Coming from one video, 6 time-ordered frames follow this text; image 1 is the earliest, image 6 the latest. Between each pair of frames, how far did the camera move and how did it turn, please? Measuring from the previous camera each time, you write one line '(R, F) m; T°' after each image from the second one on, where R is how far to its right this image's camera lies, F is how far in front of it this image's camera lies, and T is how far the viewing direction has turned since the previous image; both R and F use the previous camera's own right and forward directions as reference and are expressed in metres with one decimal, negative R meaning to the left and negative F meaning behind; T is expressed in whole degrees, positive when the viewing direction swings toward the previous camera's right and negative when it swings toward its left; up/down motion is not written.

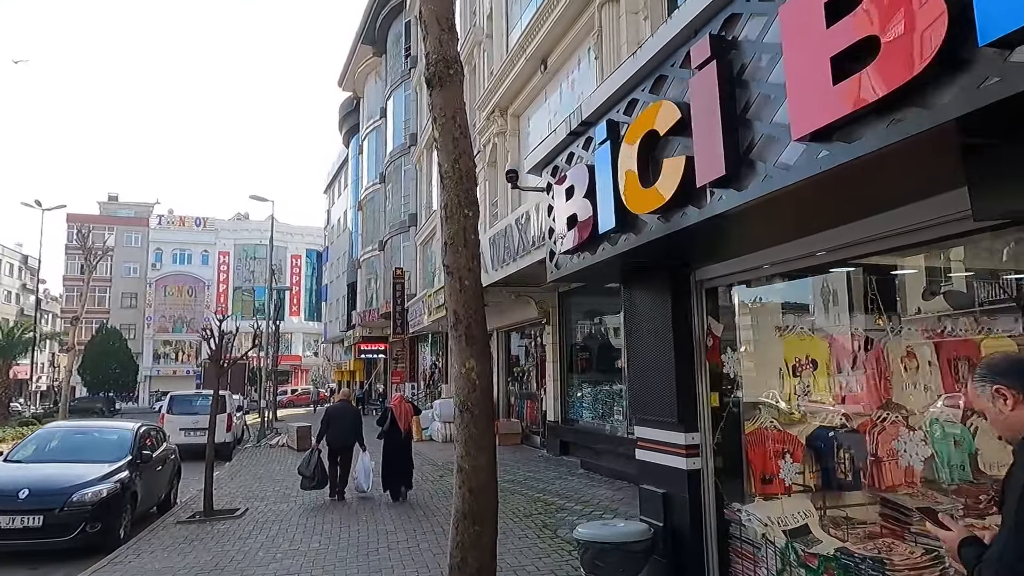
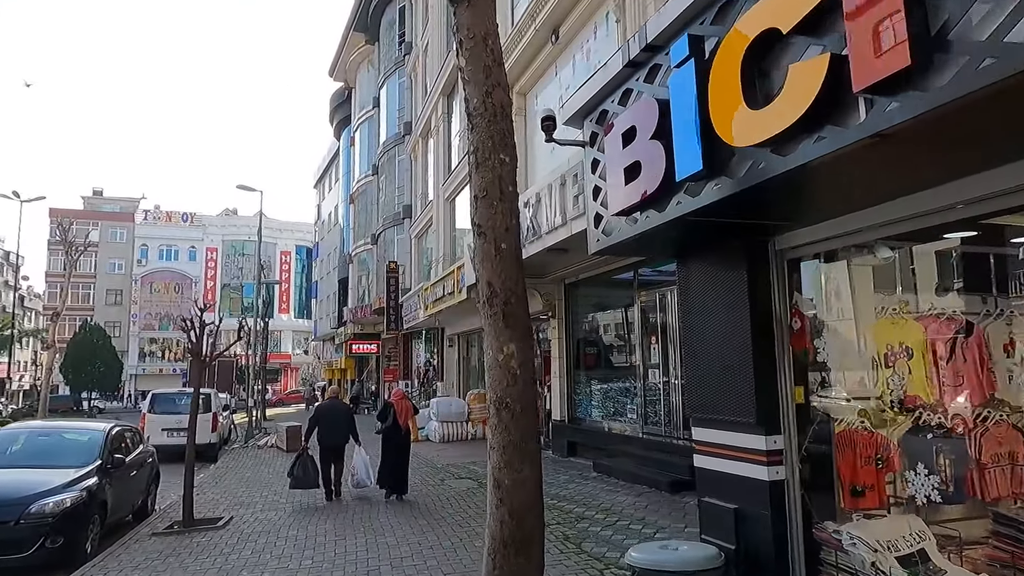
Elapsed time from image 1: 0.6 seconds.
(-0.3, +0.8) m; +1°
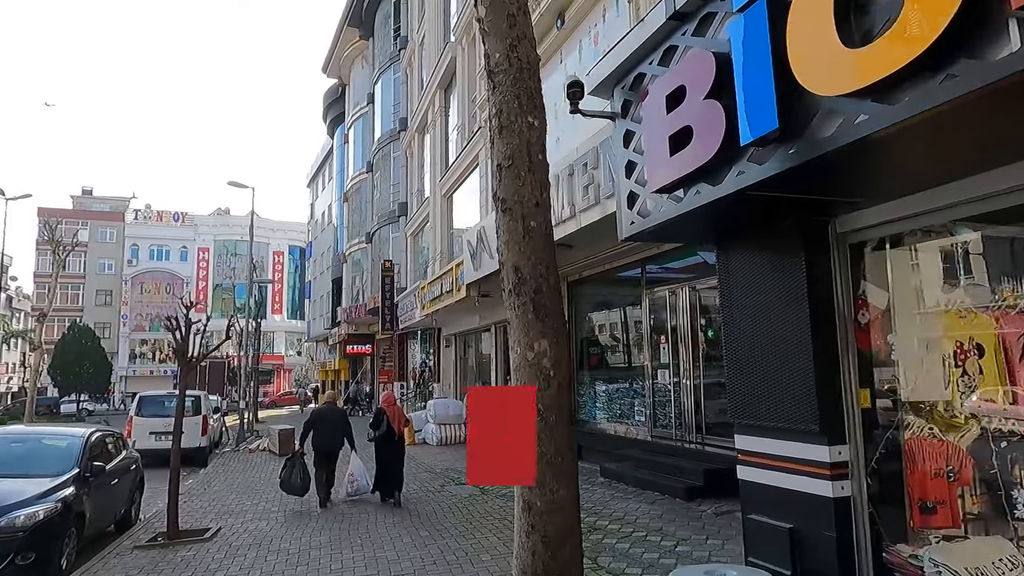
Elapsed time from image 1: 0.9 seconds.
(-0.1, +0.4) m; +1°
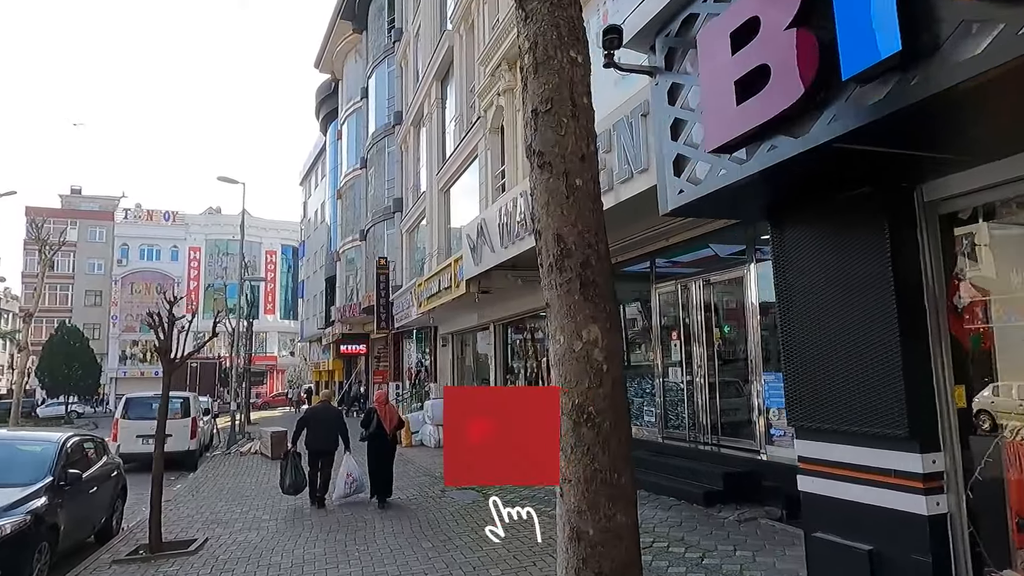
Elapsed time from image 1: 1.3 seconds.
(-0.1, +0.5) m; +1°
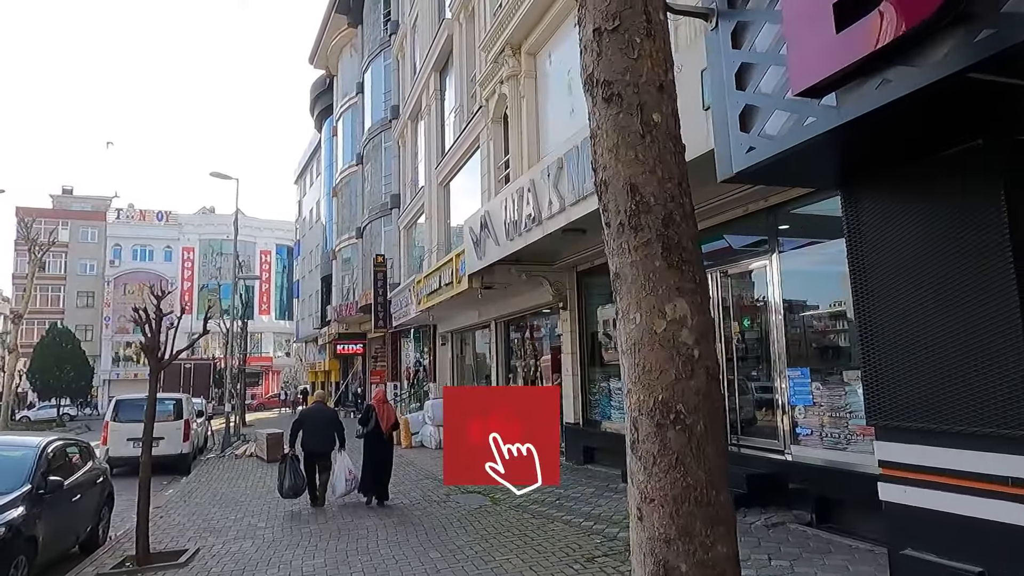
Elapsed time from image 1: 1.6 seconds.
(-0.2, +0.4) m; 0°
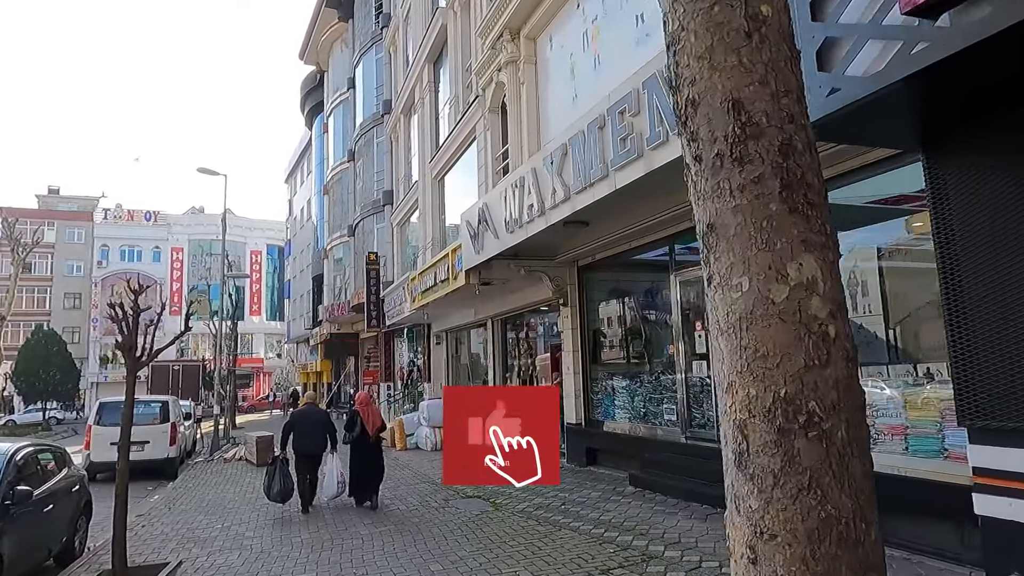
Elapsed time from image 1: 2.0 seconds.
(-0.1, +0.4) m; +1°
